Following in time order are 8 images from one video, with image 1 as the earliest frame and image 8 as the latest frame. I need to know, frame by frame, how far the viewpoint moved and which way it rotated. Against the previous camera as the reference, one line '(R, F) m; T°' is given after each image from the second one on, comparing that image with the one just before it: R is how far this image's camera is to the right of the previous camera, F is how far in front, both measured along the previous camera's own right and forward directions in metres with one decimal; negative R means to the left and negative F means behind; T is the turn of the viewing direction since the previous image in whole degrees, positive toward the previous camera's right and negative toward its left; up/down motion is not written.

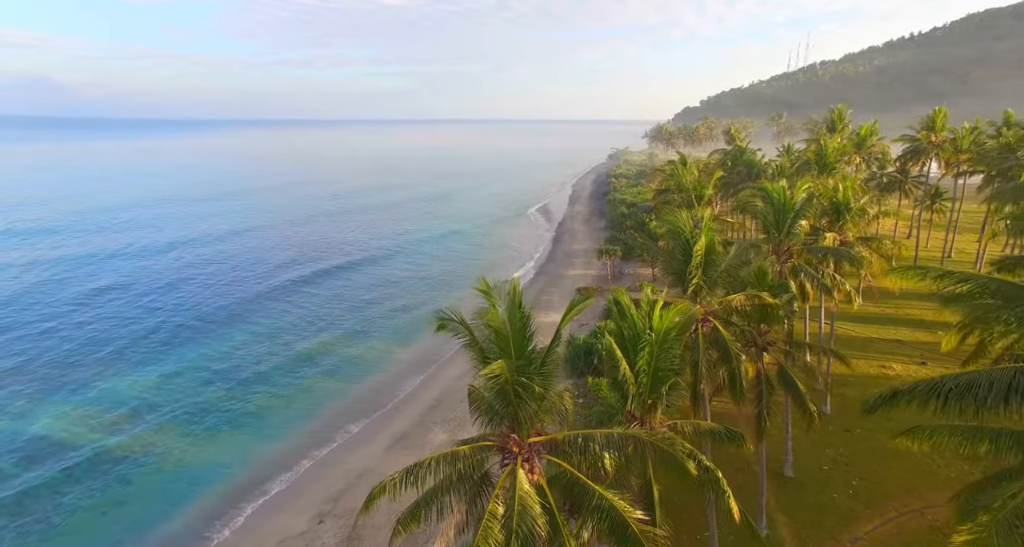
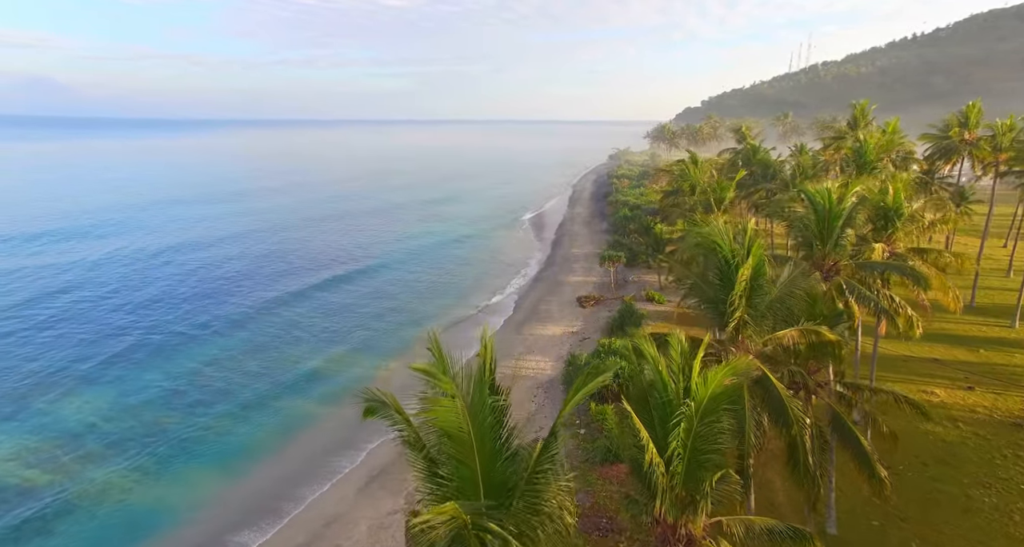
(+0.3, +3.2) m; 0°
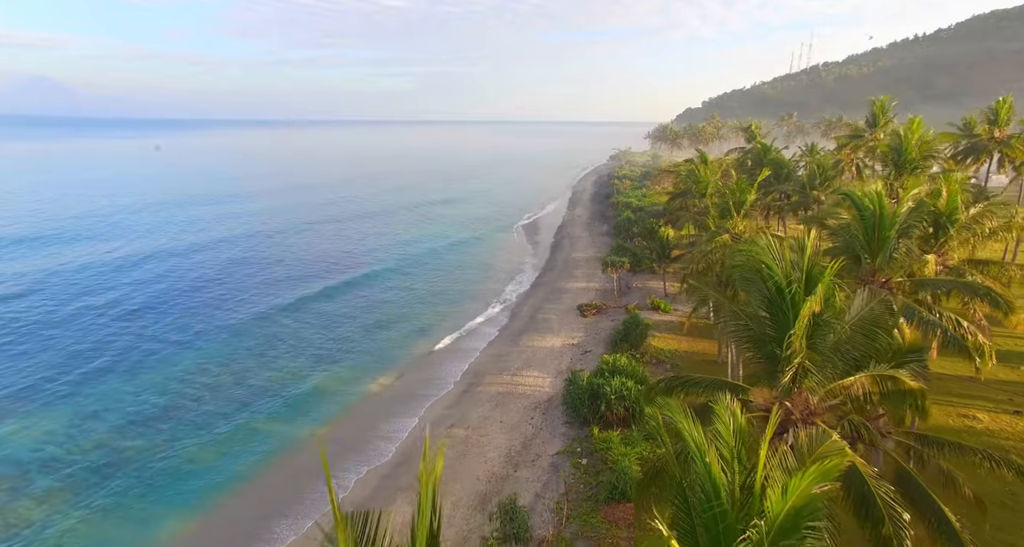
(+0.2, +2.5) m; 0°
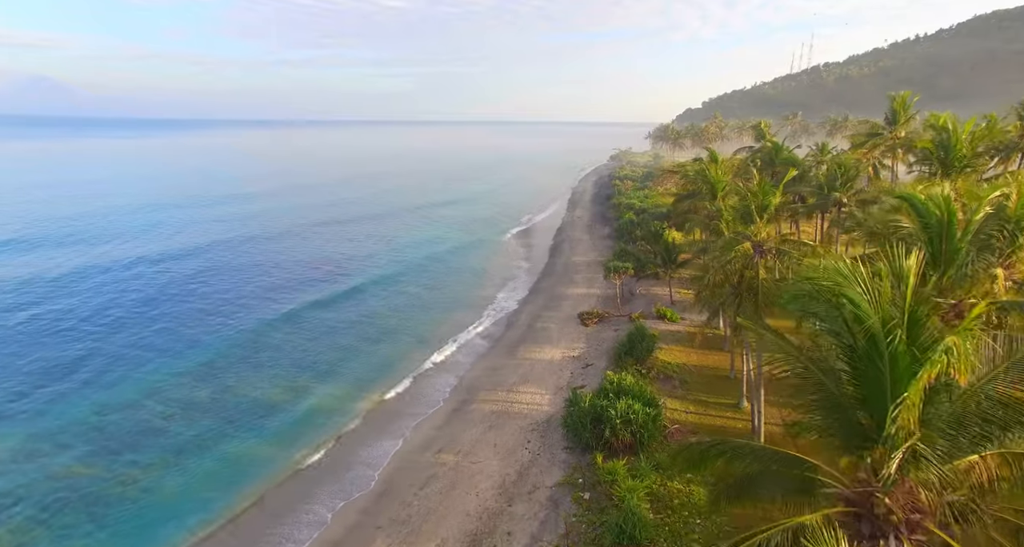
(+0.2, +2.3) m; 0°
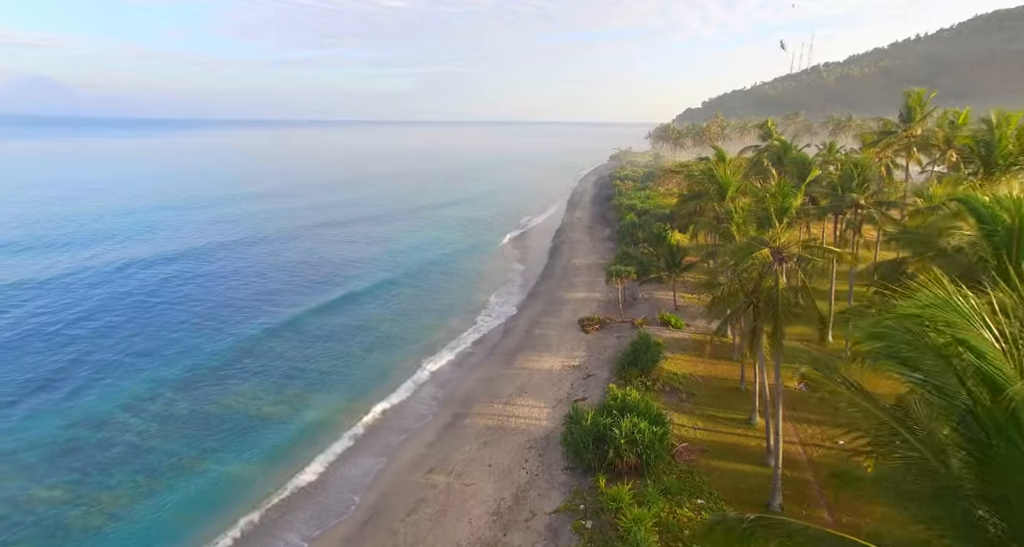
(+0.1, +1.6) m; 0°
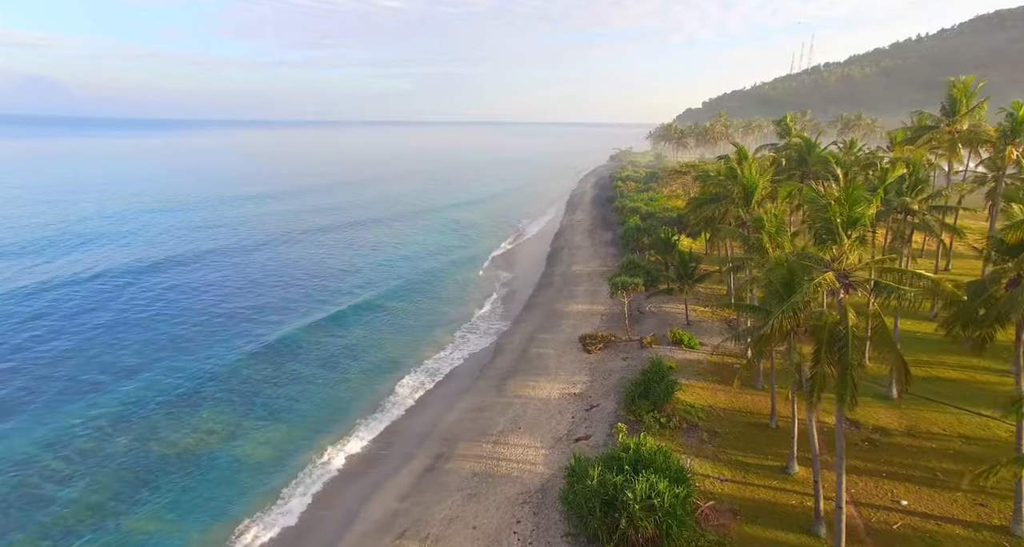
(+0.3, +3.9) m; 0°
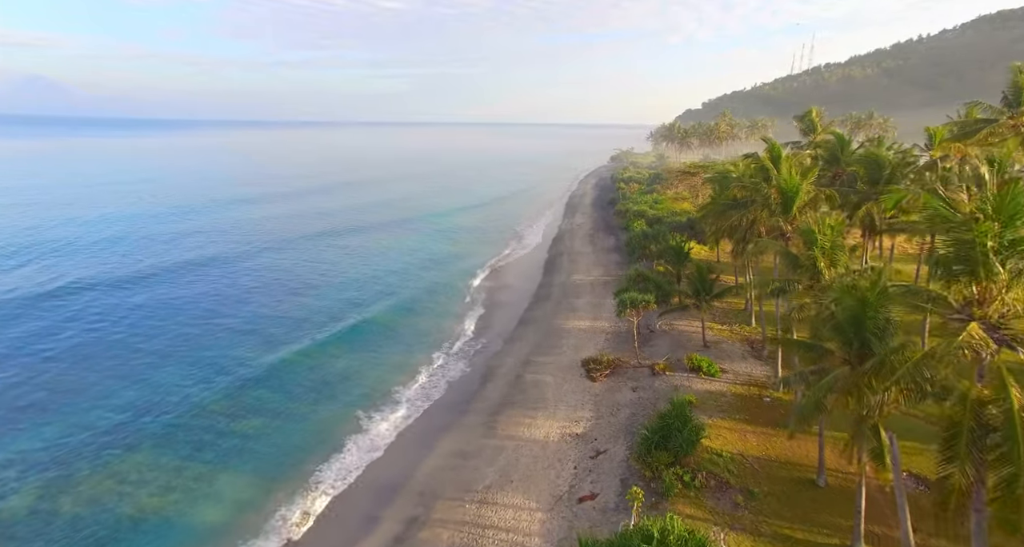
(+0.3, +4.2) m; 0°
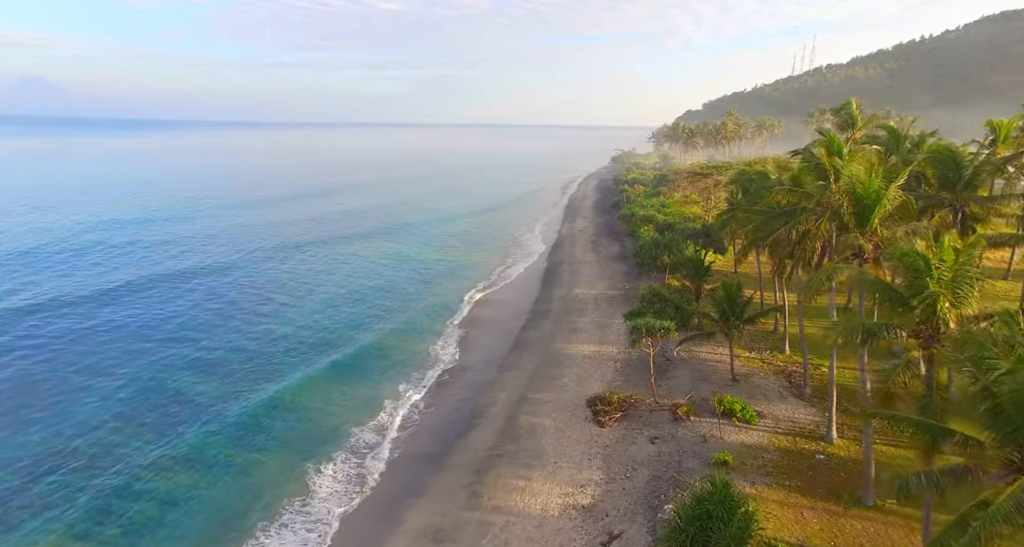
(+0.3, +4.9) m; 0°
